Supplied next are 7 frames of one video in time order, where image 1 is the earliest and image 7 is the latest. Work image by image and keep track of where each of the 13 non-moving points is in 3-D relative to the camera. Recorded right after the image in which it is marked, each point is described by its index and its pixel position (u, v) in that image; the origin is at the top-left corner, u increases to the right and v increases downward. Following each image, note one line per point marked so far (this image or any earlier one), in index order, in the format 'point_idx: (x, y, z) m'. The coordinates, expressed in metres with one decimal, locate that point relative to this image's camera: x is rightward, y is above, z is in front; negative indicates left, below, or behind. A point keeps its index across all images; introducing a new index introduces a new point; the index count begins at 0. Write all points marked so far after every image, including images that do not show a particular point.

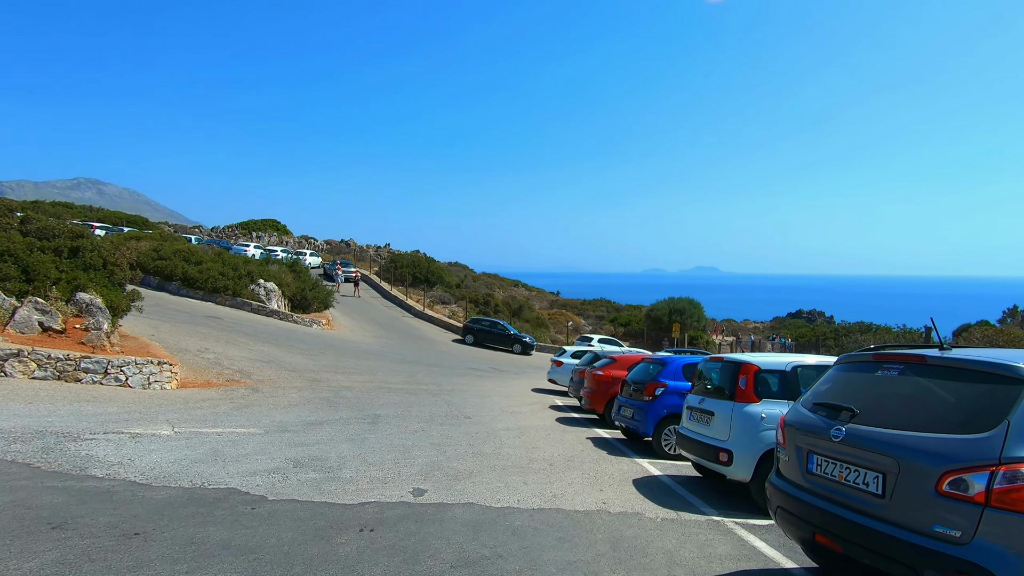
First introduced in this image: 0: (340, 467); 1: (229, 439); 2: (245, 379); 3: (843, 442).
0: (-1.9, -1.9, +5.9) m
1: (-3.4, -1.8, +6.5) m
2: (-6.3, -2.1, +12.6) m
3: (+2.0, -0.9, +3.2) m
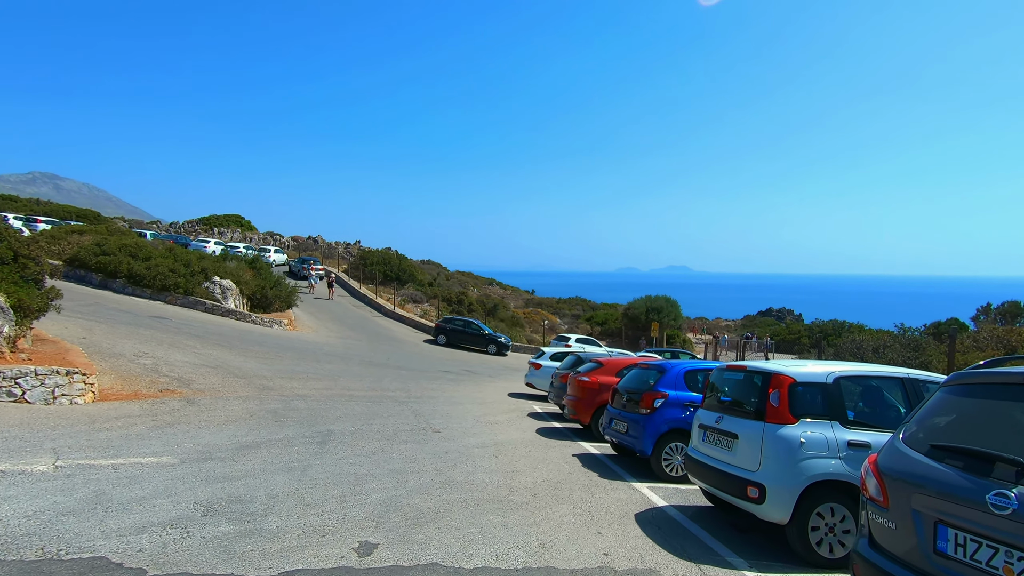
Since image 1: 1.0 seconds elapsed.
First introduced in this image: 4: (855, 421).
0: (-2.1, -1.9, +4.5) m
1: (-3.7, -1.8, +5.1) m
2: (-6.8, -2.1, +11.0) m
3: (+1.9, -0.9, +2.0) m
4: (+2.9, -1.1, +4.6) m
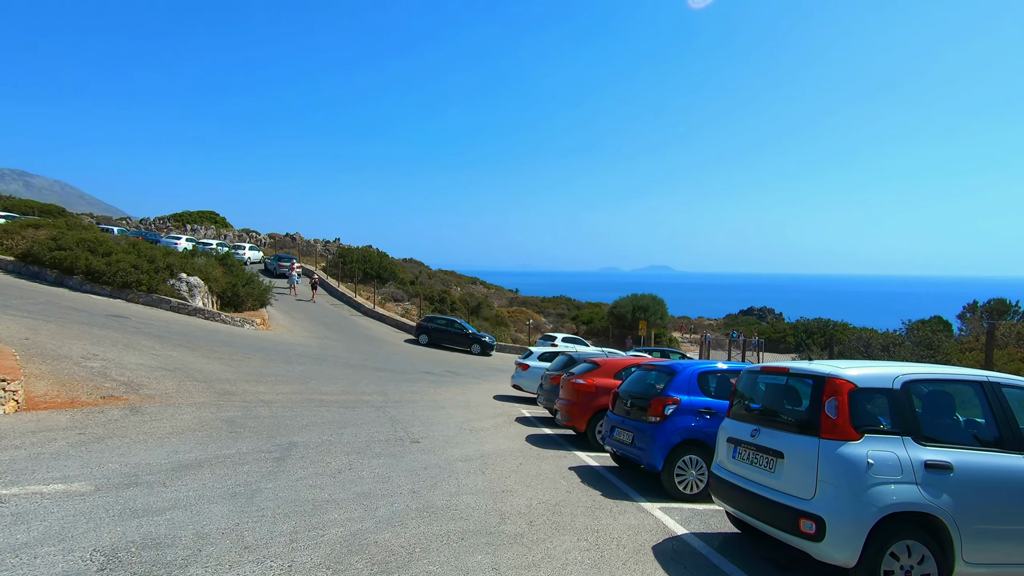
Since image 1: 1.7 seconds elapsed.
0: (-2.1, -1.8, +3.5) m
1: (-3.7, -1.7, +4.0) m
2: (-7.0, -2.0, +9.9) m
3: (+1.9, -0.8, +1.1) m
4: (+2.9, -1.0, +3.7) m
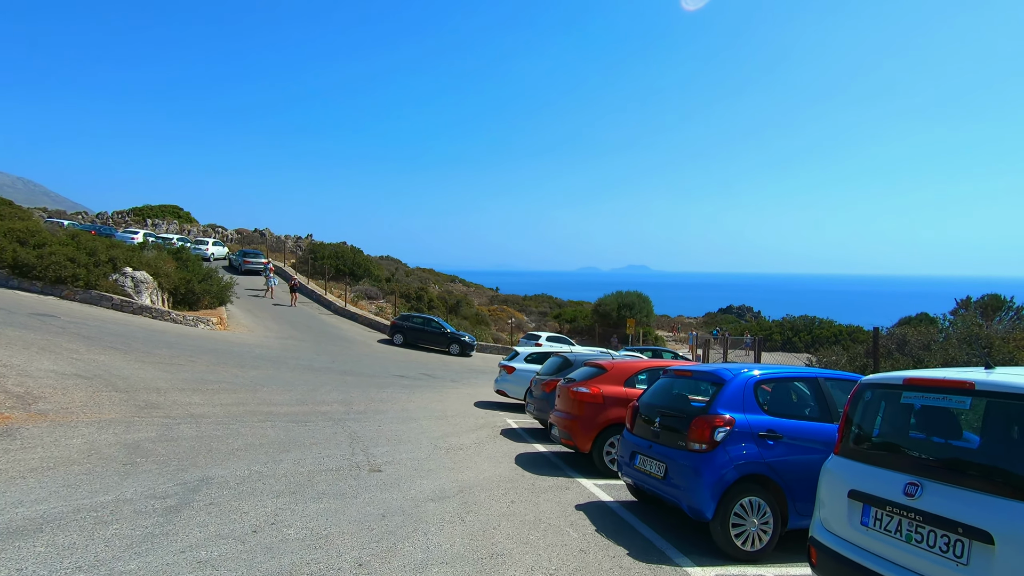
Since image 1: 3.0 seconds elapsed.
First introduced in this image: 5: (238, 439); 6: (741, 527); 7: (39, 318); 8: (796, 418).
0: (-2.1, -1.6, +1.7) m
1: (-3.7, -1.5, +2.1) m
2: (-7.2, -1.8, +7.8) m
3: (+2.0, -0.6, -0.6) m
4: (+2.9, -0.8, +2.1) m
5: (-3.9, -2.1, +7.6) m
6: (+1.9, -1.9, +4.4) m
7: (-13.6, -0.9, +15.5) m
8: (+2.5, -1.2, +4.8) m
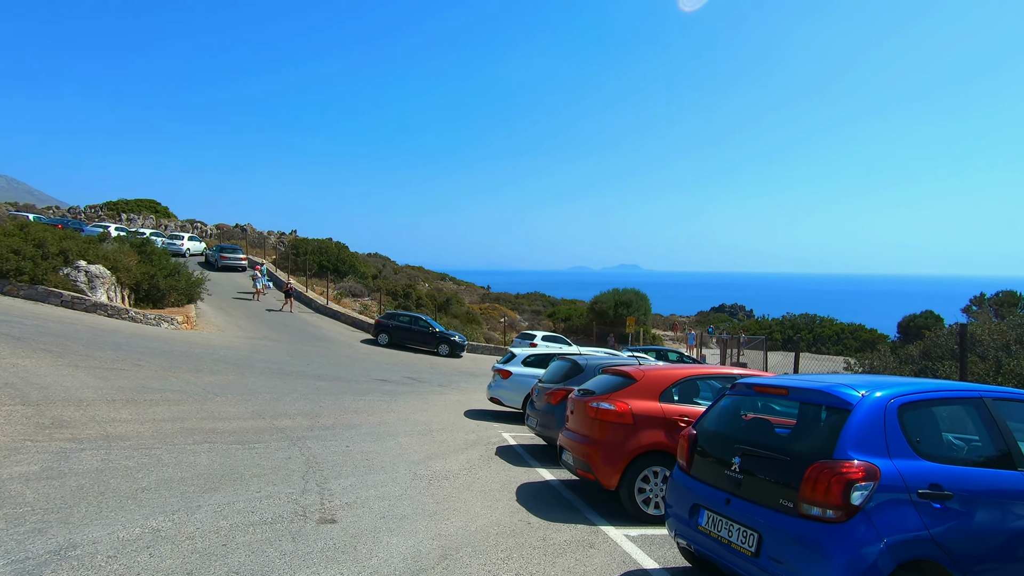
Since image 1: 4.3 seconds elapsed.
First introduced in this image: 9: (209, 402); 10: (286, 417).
0: (-2.0, -1.5, -0.1) m
1: (-3.6, -1.3, +0.3) m
2: (-7.2, -1.6, +6.0) m
3: (+2.2, -0.4, -2.3) m
4: (+3.0, -0.7, +0.4) m
5: (-3.9, -2.0, +5.8) m
6: (+1.9, -1.8, +2.7) m
7: (-13.7, -0.7, +13.6) m
8: (+2.6, -1.0, +3.1) m
9: (-5.6, -2.1, +9.9) m
10: (-3.9, -2.2, +9.3) m
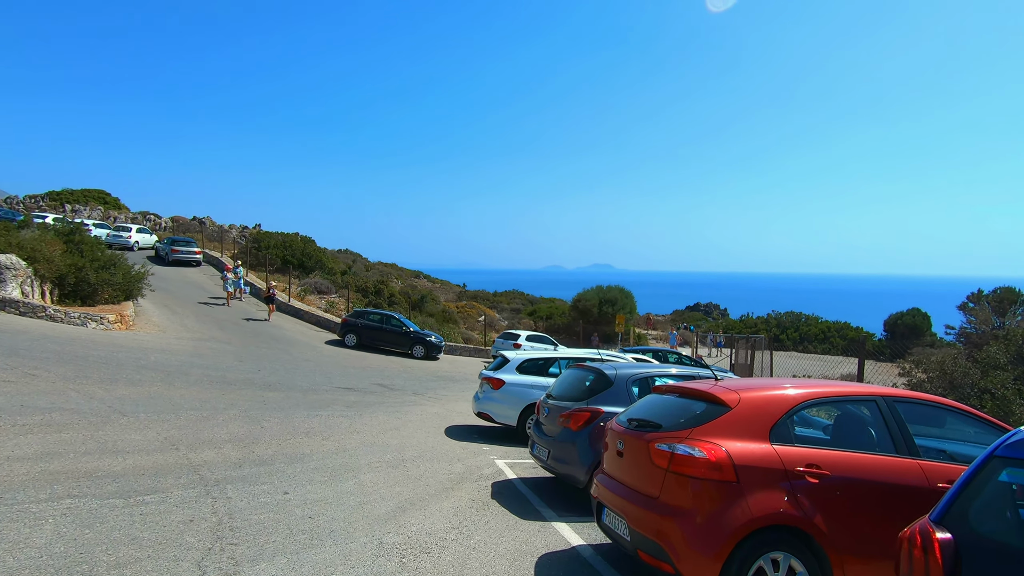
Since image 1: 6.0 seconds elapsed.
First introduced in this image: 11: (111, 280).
0: (-1.5, -1.3, -2.3) m
1: (-3.2, -1.2, -2.0) m
2: (-7.1, -1.4, +3.5) m
3: (+2.7, -0.3, -4.3) m
4: (+3.4, -0.5, -1.6) m
5: (-3.7, -1.8, +3.5) m
6: (+2.2, -1.6, +0.6) m
7: (-14.0, -0.5, +10.8) m
8: (+2.9, -0.8, +1.1) m
9: (-5.6, -1.9, +7.5) m
10: (-3.9, -2.1, +7.0) m
11: (-14.5, +0.3, +19.6) m
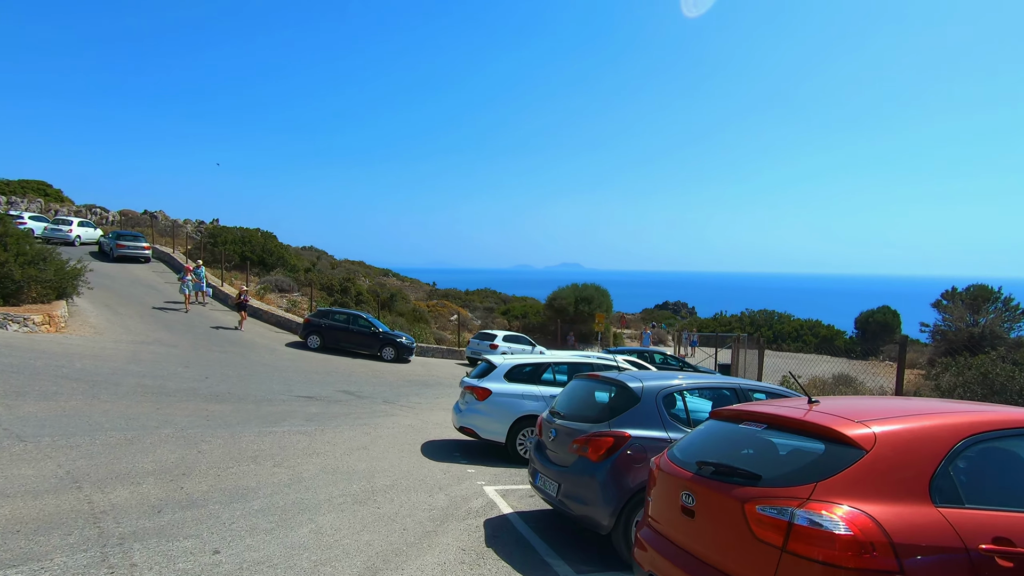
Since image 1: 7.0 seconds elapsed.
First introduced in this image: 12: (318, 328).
0: (-1.1, -1.2, -3.7) m
1: (-2.7, -1.1, -3.4) m
2: (-6.9, -1.4, +1.8) m
3: (+3.3, -0.2, -5.4) m
4: (+3.9, -0.5, -2.7) m
5: (-3.5, -1.7, +2.0) m
6: (+2.5, -1.6, -0.5) m
7: (-14.2, -0.4, +8.7) m
8: (+3.2, -0.8, 0.0) m
9: (-5.7, -1.8, +5.9) m
10: (-4.0, -2.0, +5.5) m
11: (-15.3, +0.4, +17.5) m
12: (-7.1, -1.5, +19.8) m
